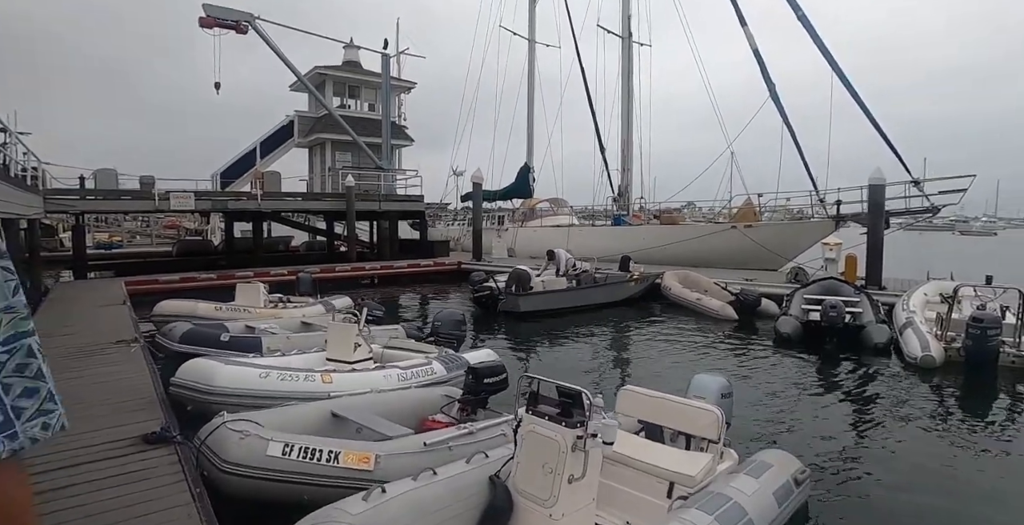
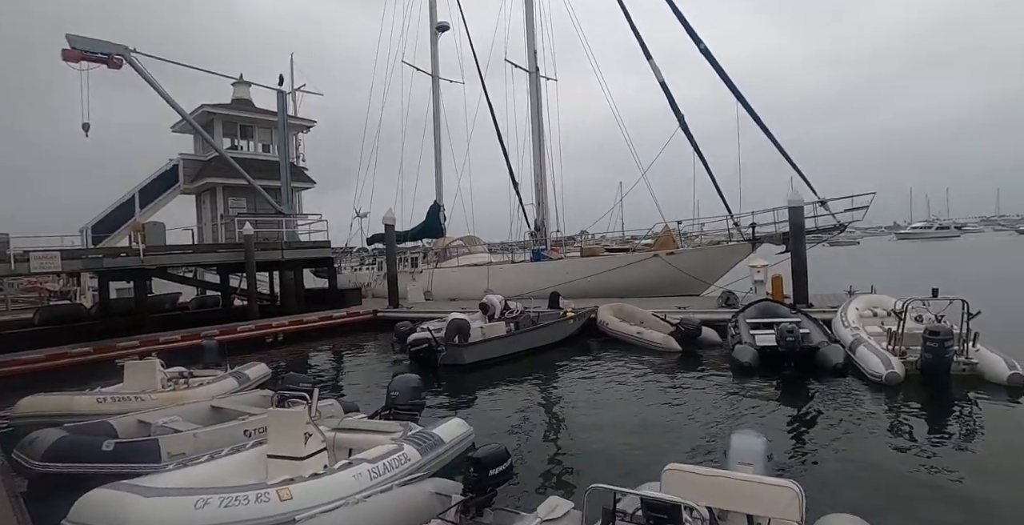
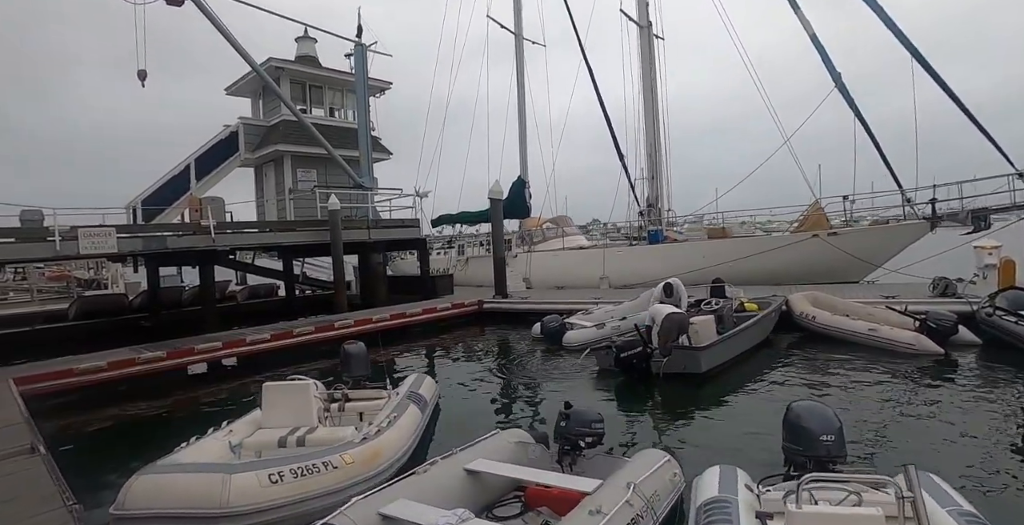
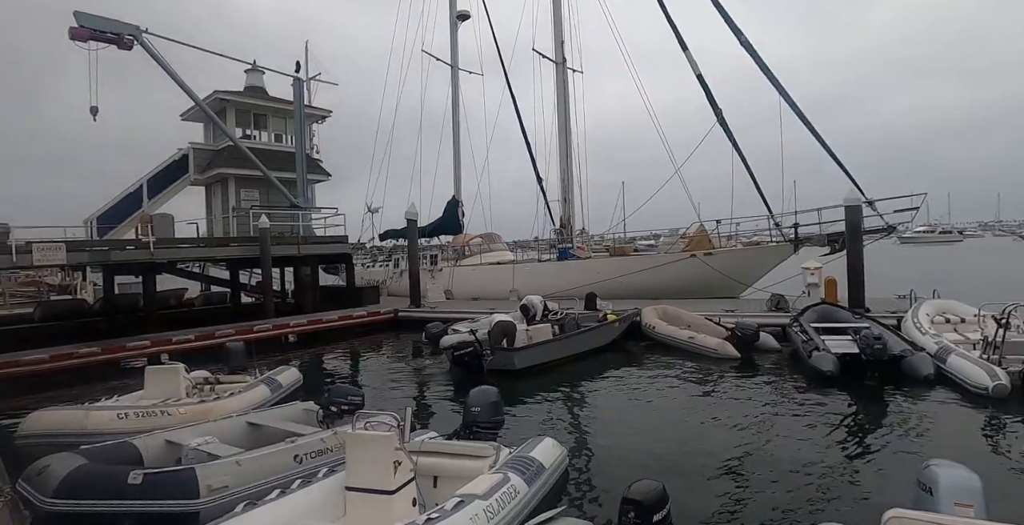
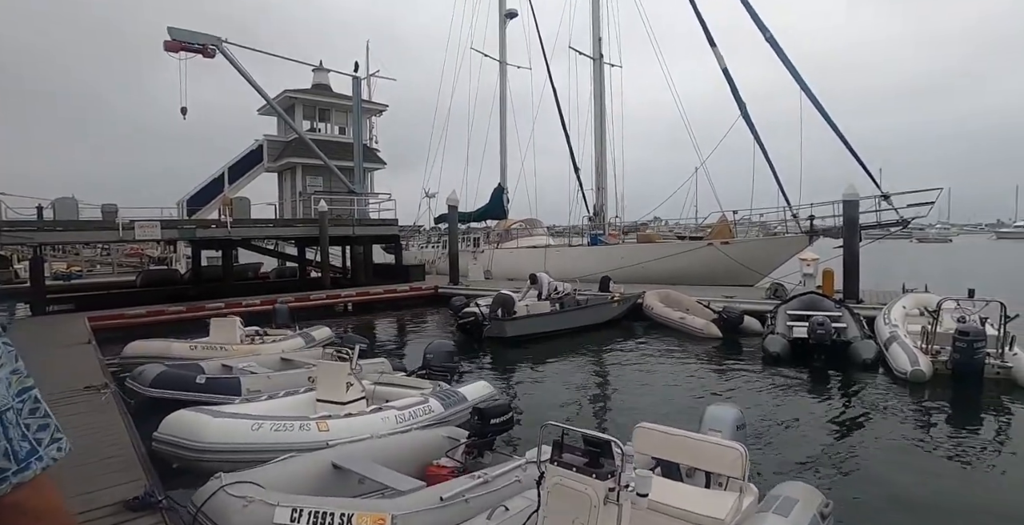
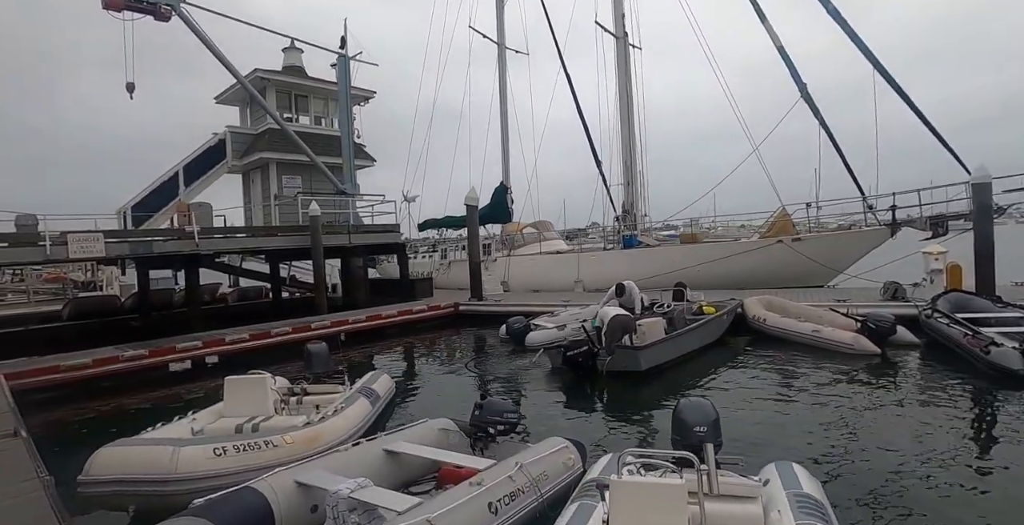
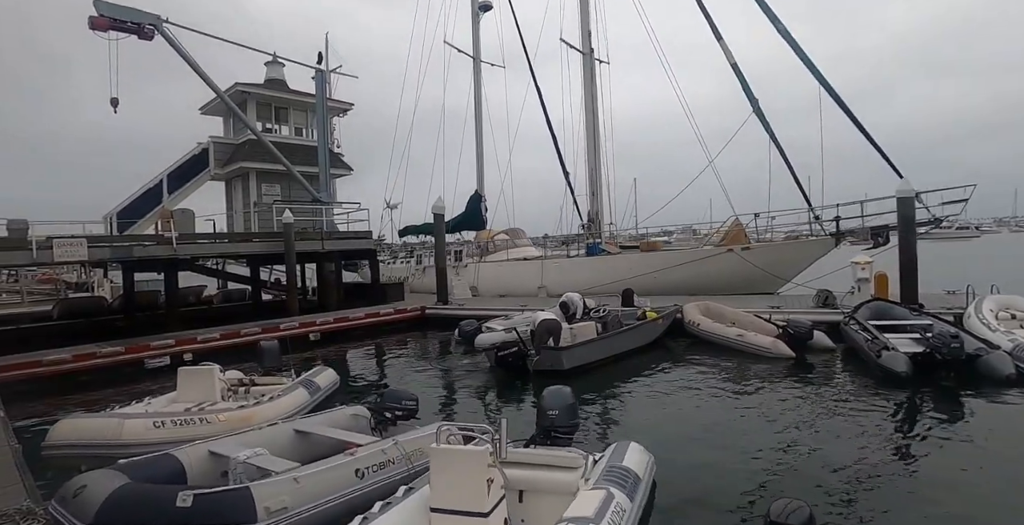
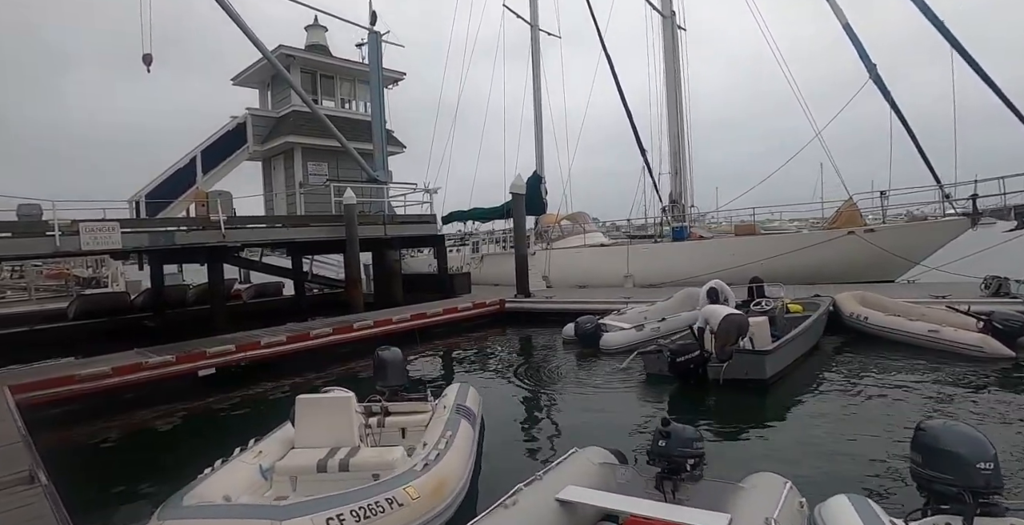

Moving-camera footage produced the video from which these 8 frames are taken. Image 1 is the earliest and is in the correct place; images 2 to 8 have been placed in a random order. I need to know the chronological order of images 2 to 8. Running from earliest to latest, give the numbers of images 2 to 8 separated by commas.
5, 2, 4, 7, 6, 3, 8
